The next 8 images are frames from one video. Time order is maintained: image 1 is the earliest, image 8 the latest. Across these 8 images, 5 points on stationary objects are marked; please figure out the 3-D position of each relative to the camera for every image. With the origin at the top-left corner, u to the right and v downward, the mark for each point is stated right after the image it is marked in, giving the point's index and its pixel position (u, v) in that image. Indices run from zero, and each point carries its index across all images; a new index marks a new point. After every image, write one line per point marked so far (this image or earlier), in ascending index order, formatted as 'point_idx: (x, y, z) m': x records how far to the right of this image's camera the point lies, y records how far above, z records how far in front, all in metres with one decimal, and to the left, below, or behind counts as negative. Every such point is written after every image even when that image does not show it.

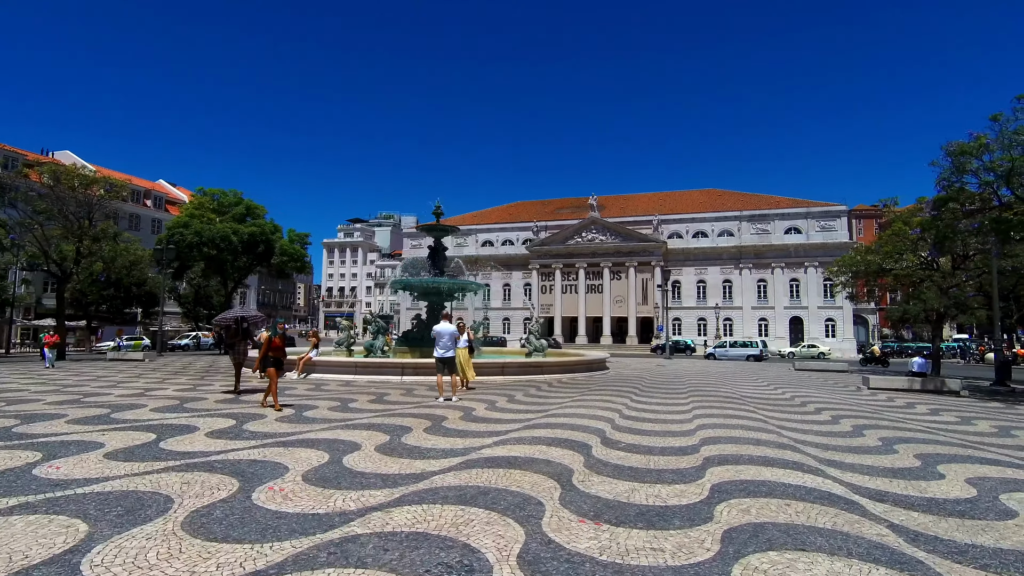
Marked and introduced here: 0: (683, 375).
0: (+5.8, -3.0, +18.0) m
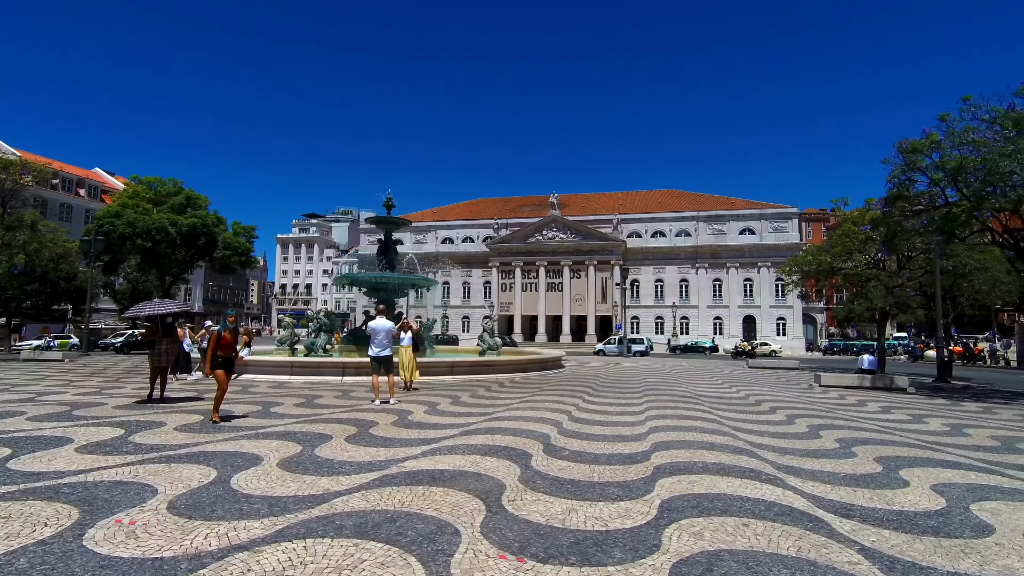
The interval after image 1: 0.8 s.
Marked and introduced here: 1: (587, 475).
0: (+4.3, -2.9, +17.8) m
1: (+0.6, -1.6, +4.4) m
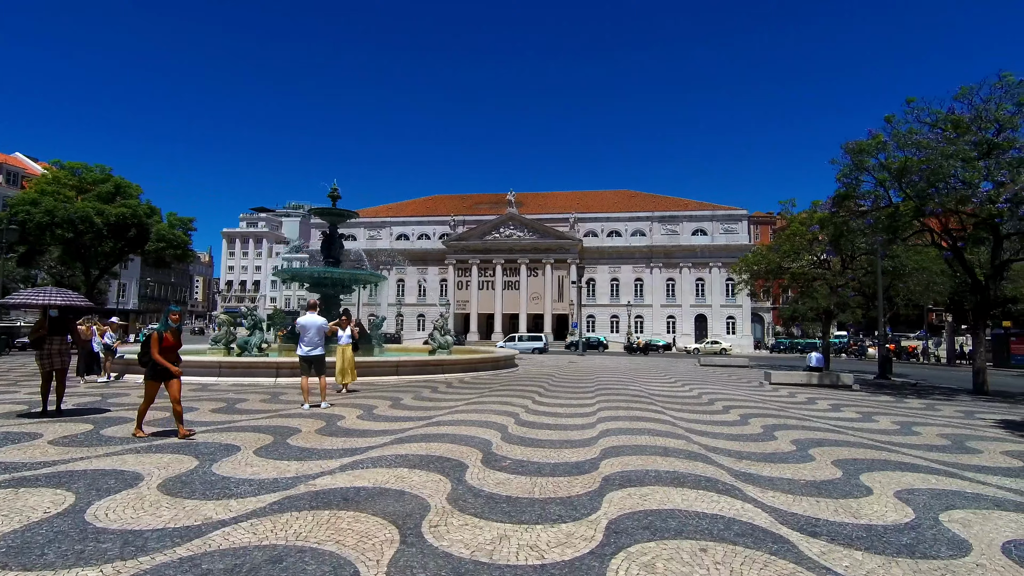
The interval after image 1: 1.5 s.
0: (+2.7, -2.8, +17.5) m
1: (+0.1, -1.5, +3.8) m
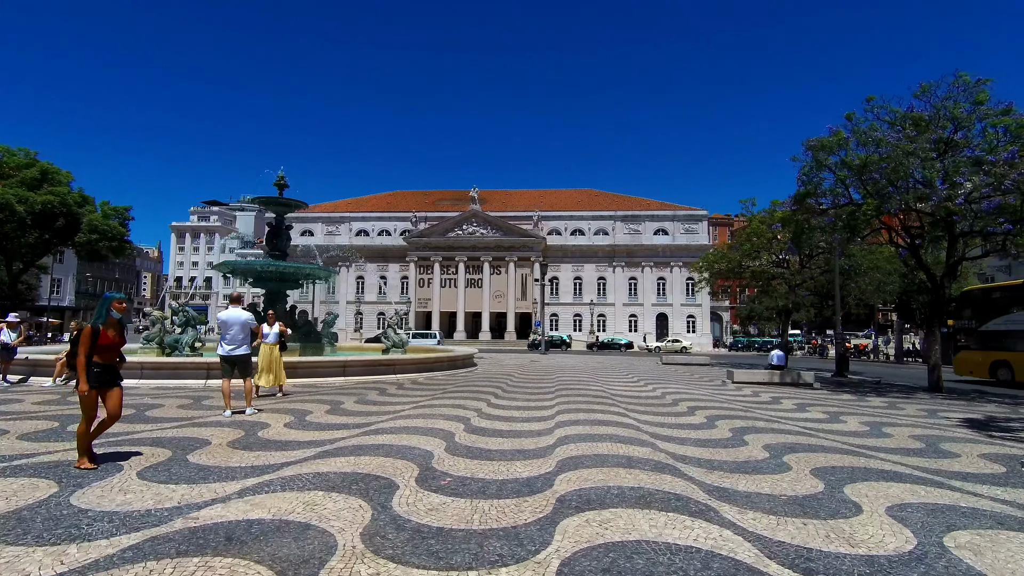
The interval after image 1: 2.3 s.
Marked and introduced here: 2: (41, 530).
0: (+1.4, -2.7, +17.0) m
1: (-0.3, -1.4, +3.2) m
2: (-2.5, -1.3, +2.9) m
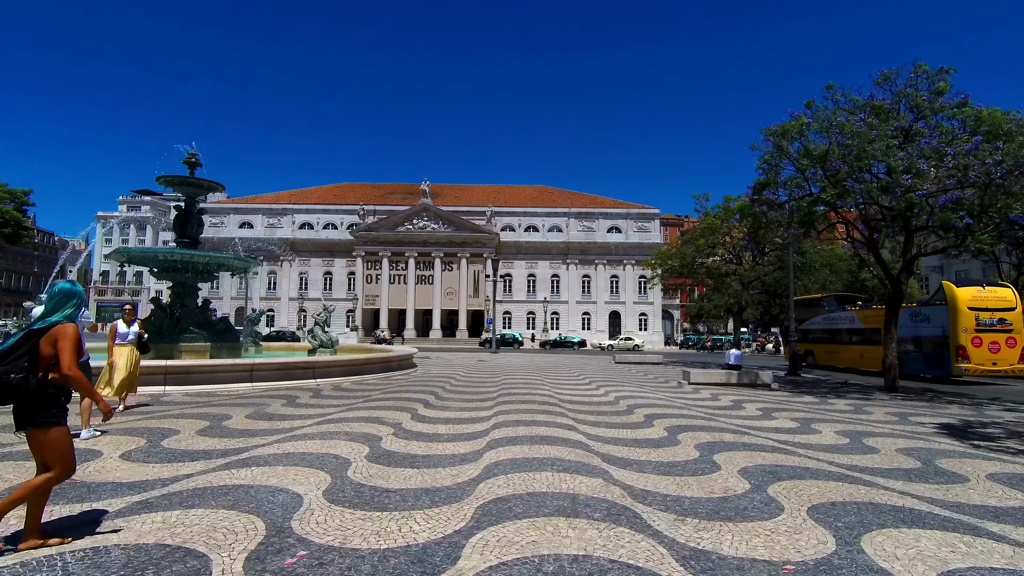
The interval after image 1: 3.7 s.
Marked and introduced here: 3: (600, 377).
0: (-0.3, -2.6, +16.8) m
1: (-0.8, -1.4, +2.9) m
2: (-3.0, -1.3, +2.4) m
3: (+2.6, -2.6, +15.8) m
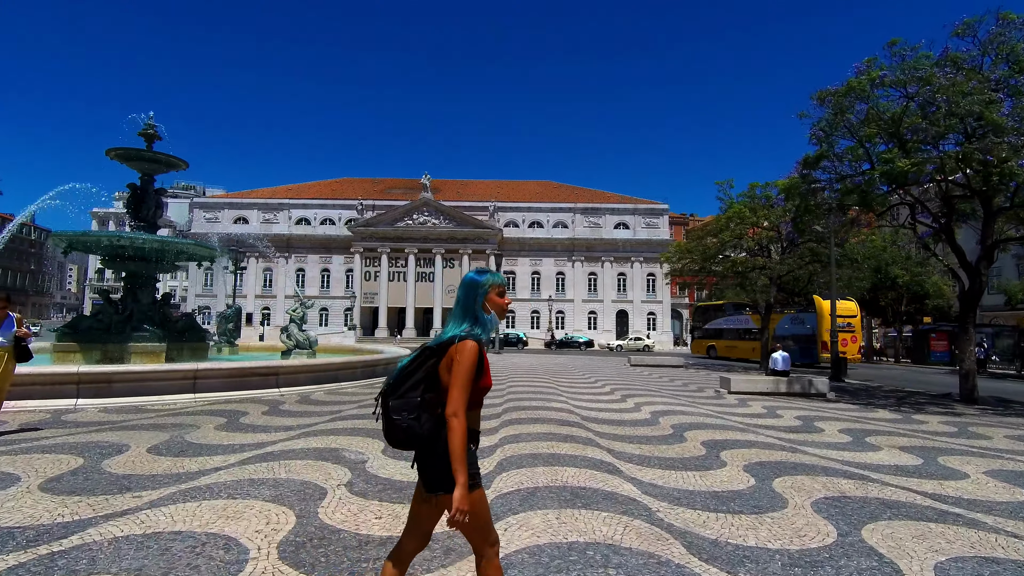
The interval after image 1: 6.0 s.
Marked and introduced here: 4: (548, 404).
0: (+0.3, -2.4, +16.2) m
1: (-0.2, -1.2, +2.3) m
2: (-2.4, -1.1, +1.8) m
3: (+3.2, -2.5, +15.2) m
4: (+0.8, -2.0, +10.5) m
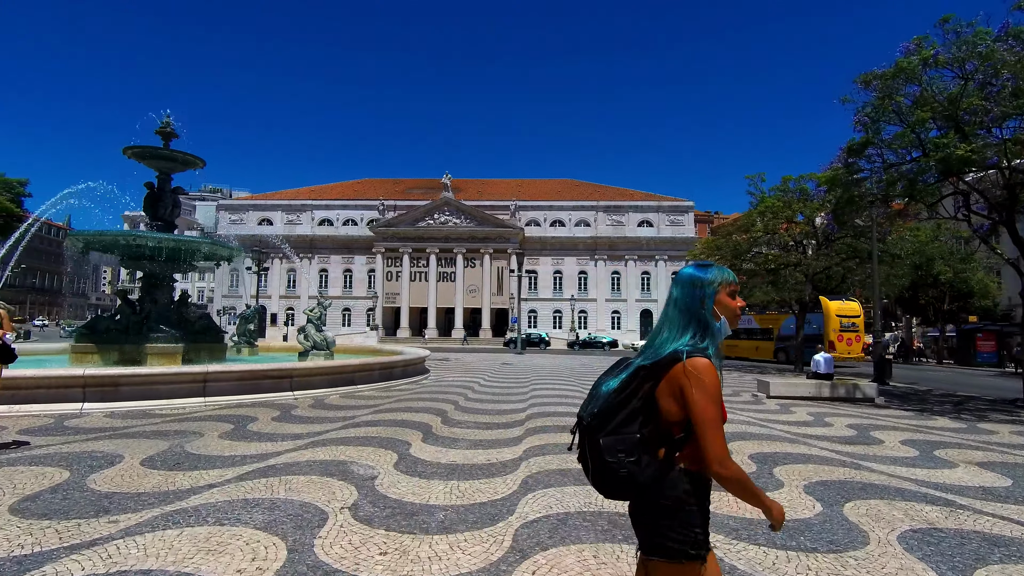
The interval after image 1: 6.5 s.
0: (+0.6, -2.6, +17.5) m
1: (-0.5, -1.4, +3.6) m
2: (-2.7, -1.4, +3.3) m
3: (+3.5, -2.6, +16.4) m
4: (+0.9, -2.2, +11.8) m
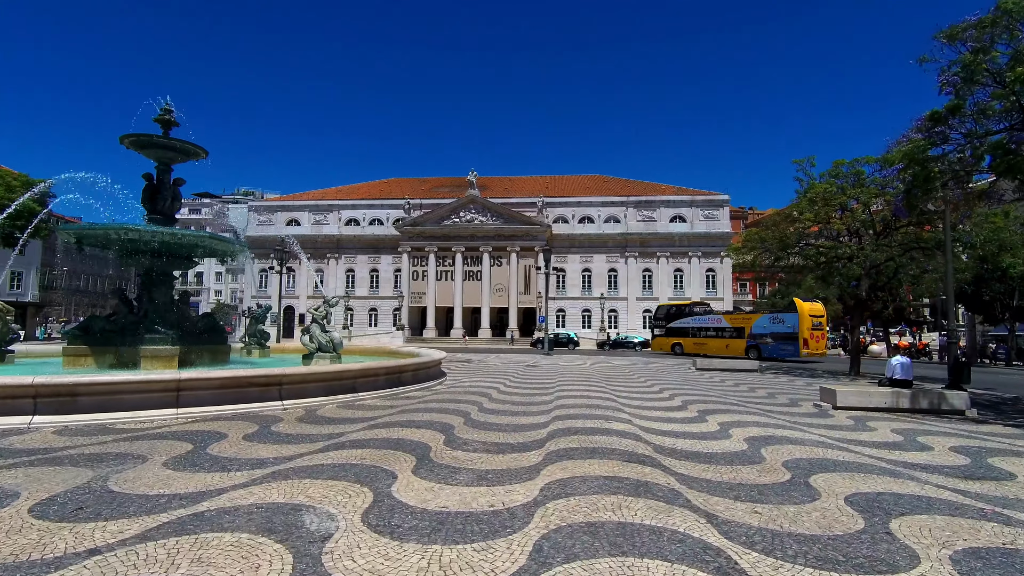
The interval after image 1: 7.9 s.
0: (+1.4, -2.5, +16.3) m
1: (-0.5, -1.3, +2.5) m
2: (-2.7, -1.3, +2.2) m
3: (+4.2, -2.5, +15.0) m
4: (+1.3, -2.1, +10.5) m
